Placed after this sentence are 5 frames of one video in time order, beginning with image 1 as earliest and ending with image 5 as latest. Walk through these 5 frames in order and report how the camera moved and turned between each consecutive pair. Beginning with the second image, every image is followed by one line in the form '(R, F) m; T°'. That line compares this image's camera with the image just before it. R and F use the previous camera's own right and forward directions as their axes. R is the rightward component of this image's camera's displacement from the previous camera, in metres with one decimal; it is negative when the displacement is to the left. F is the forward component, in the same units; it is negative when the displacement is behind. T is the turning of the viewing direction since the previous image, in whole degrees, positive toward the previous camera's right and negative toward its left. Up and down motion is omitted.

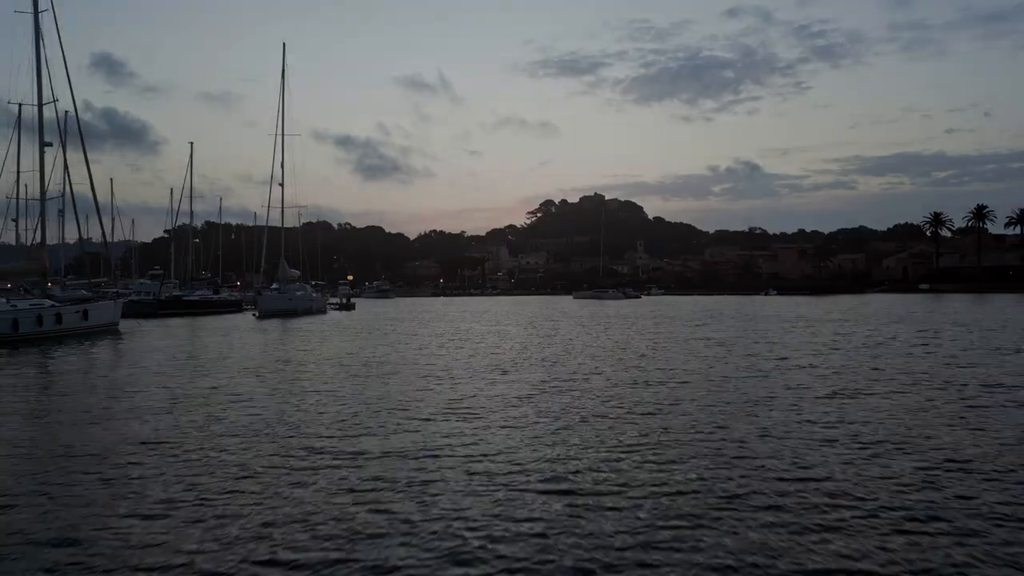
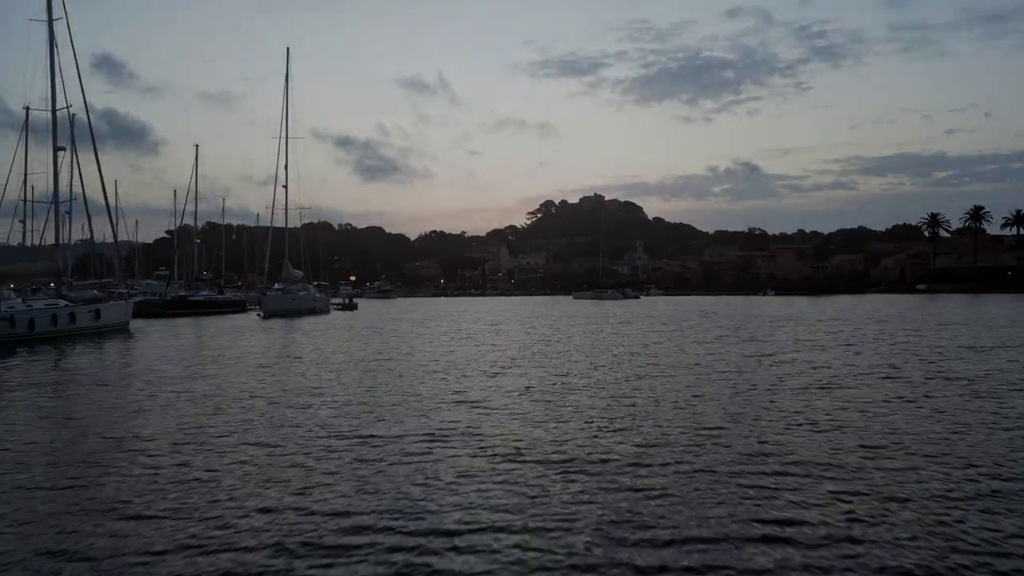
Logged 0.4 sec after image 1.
(-0.6, +1.8) m; 0°
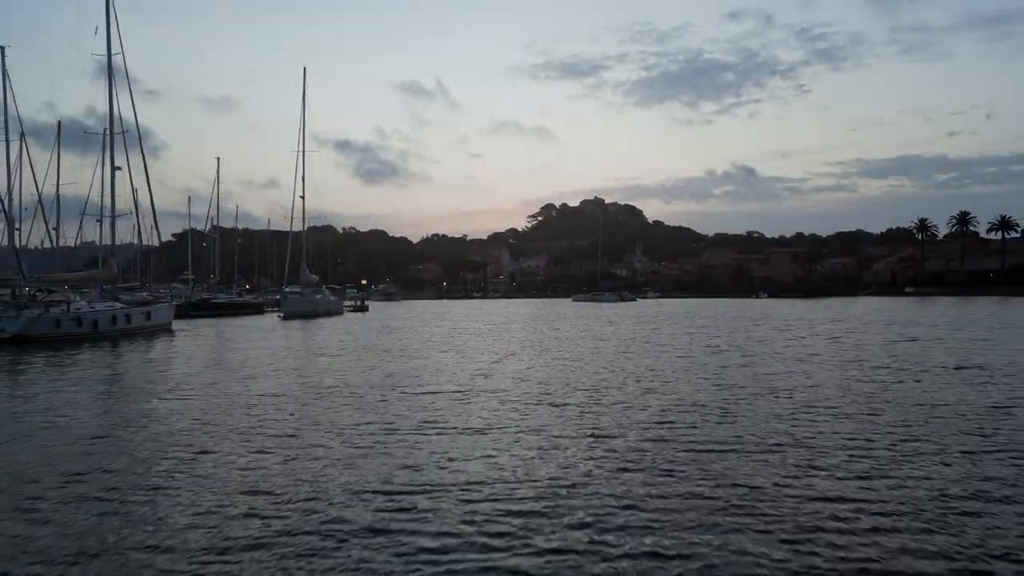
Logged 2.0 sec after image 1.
(-0.1, -3.2) m; 0°
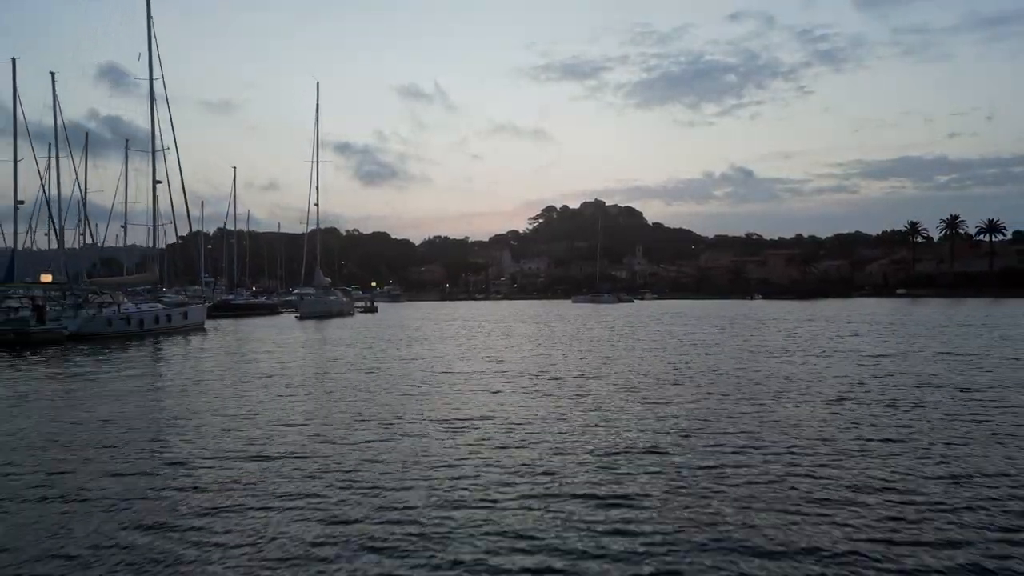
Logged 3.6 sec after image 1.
(-0.1, -2.9) m; 0°
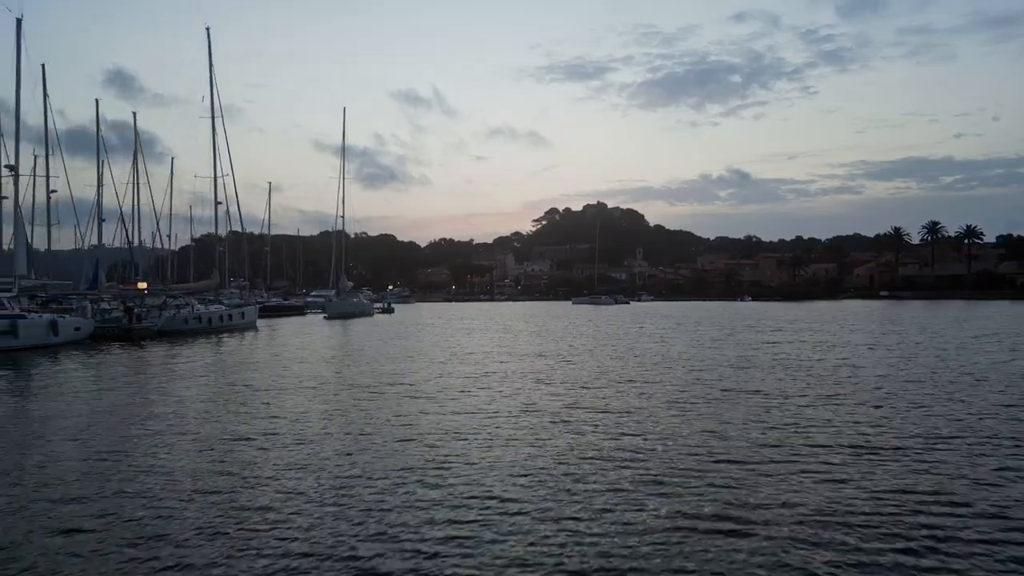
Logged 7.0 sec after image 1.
(0.0, -6.0) m; 0°
